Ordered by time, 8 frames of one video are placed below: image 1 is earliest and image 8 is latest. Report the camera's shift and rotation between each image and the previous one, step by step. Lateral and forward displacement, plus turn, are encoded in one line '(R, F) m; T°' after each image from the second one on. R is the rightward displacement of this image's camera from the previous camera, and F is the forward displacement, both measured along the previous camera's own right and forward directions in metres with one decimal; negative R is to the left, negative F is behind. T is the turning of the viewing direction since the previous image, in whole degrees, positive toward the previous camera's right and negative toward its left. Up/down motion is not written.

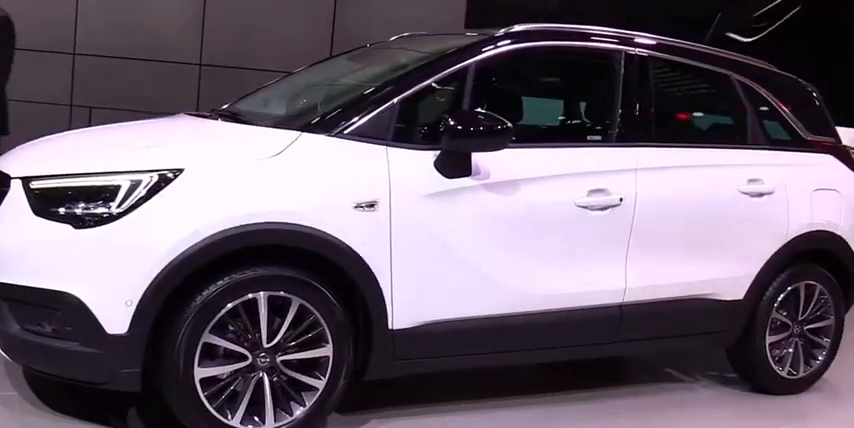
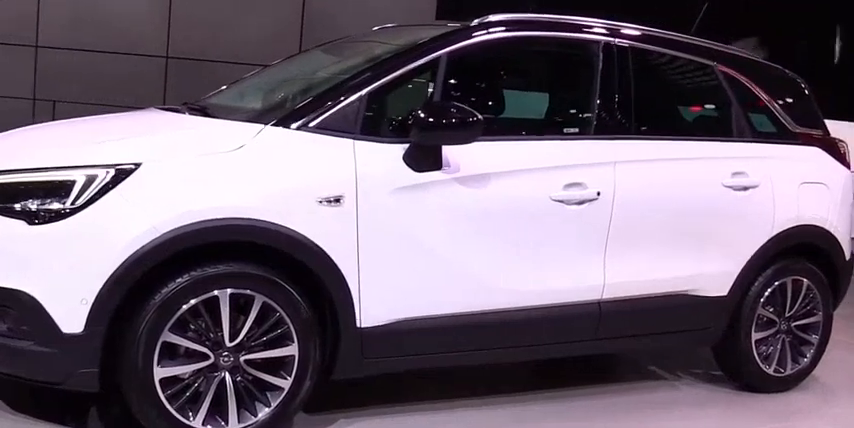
(+0.2, +0.1) m; -1°
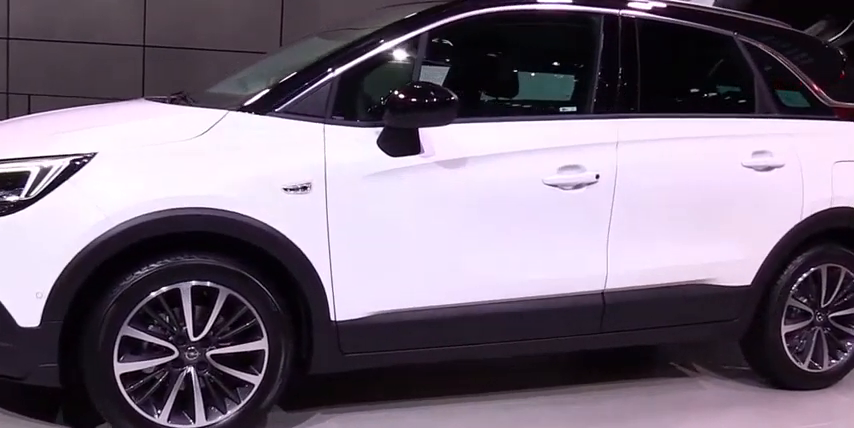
(+0.4, +0.2) m; -6°
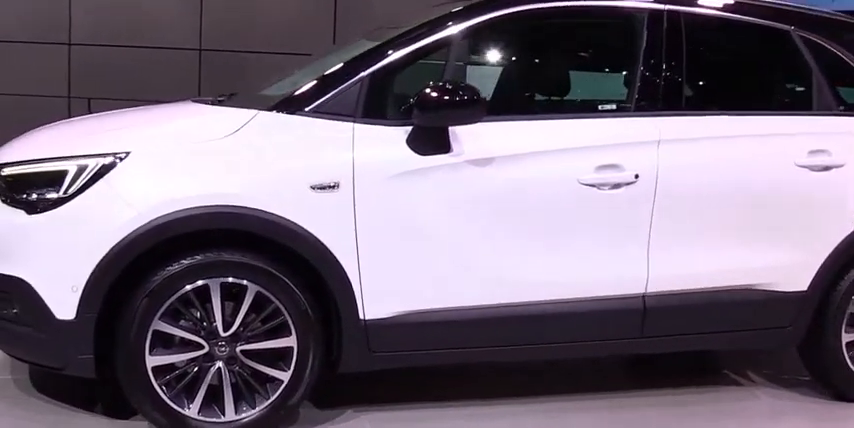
(+0.3, 0.0) m; -6°
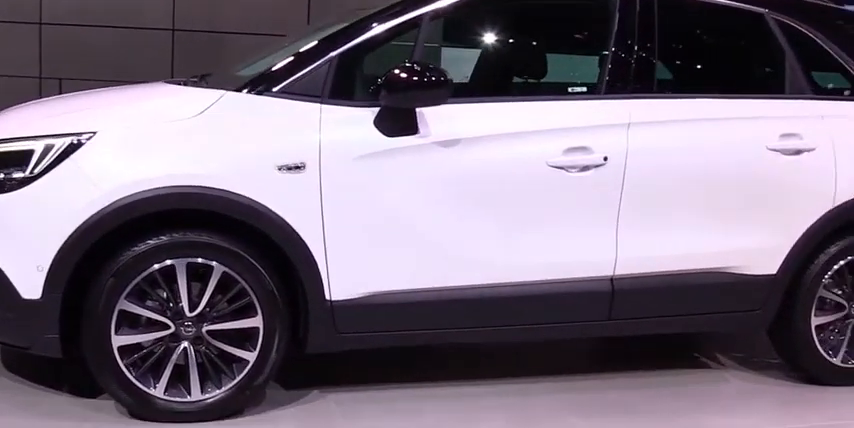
(+0.1, 0.0) m; 0°
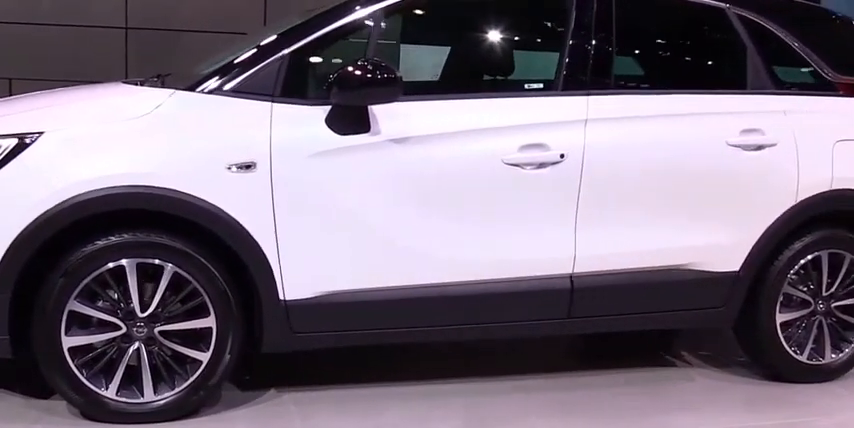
(+0.2, 0.0) m; 0°
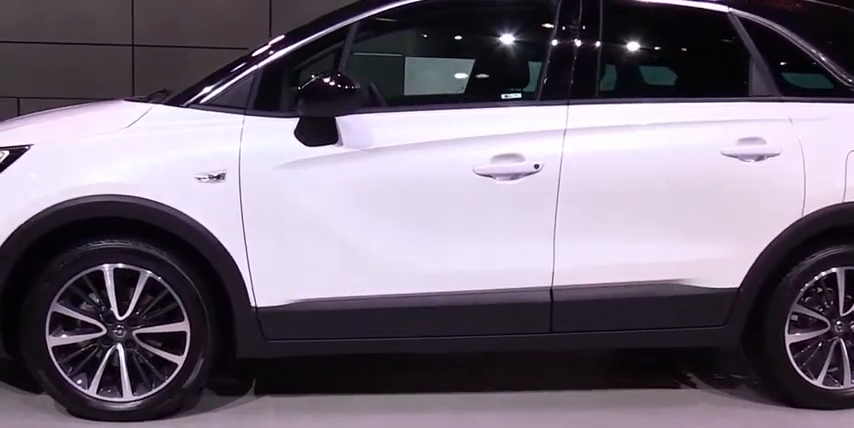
(+0.7, 0.0) m; -9°
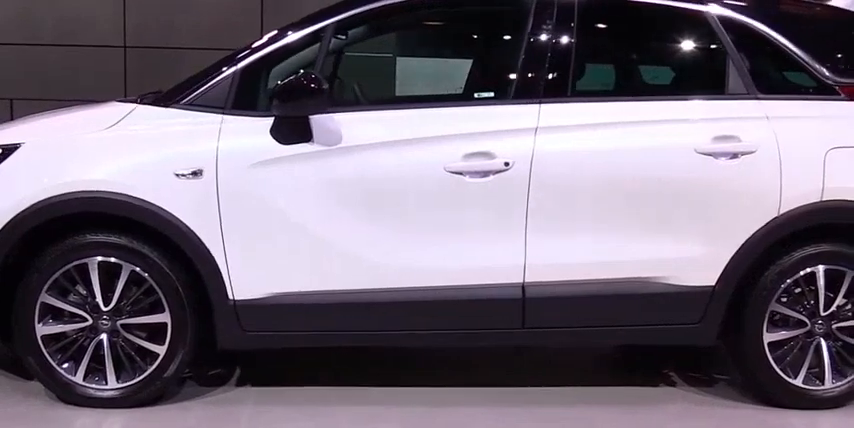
(+0.3, -0.1) m; -4°
